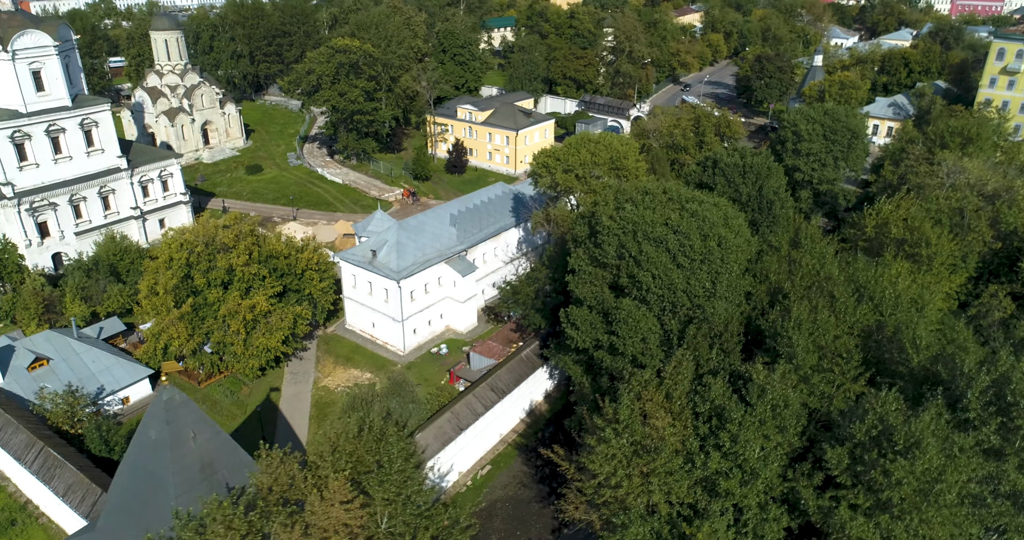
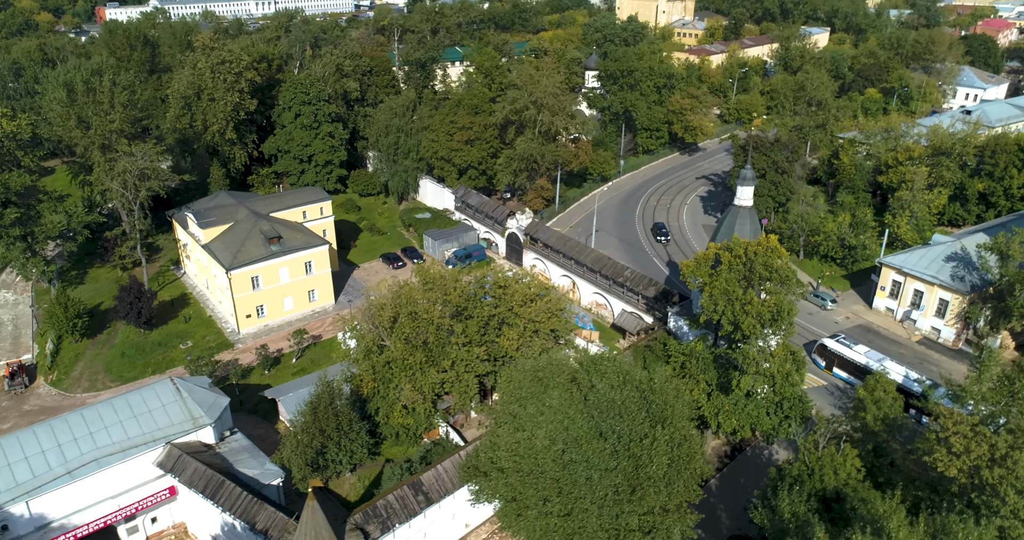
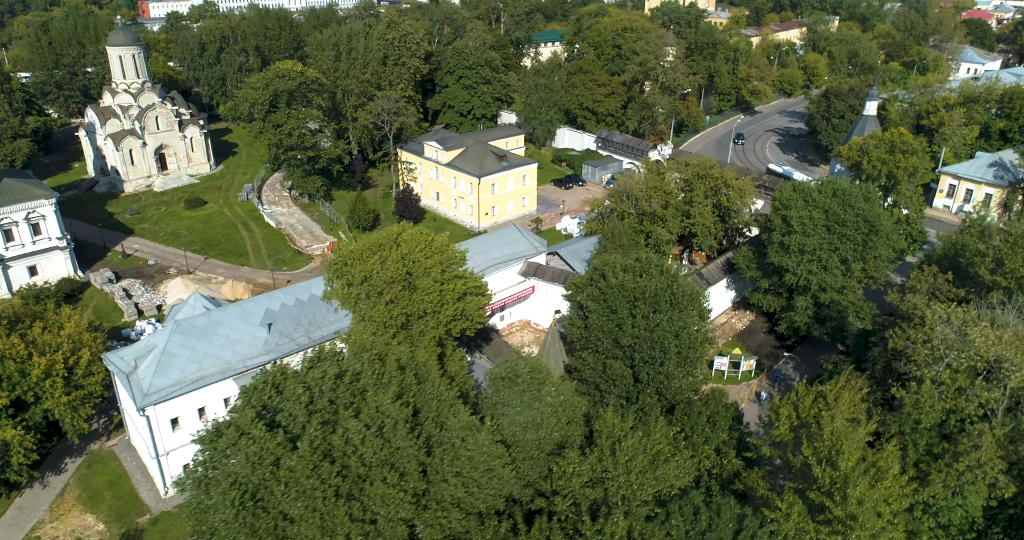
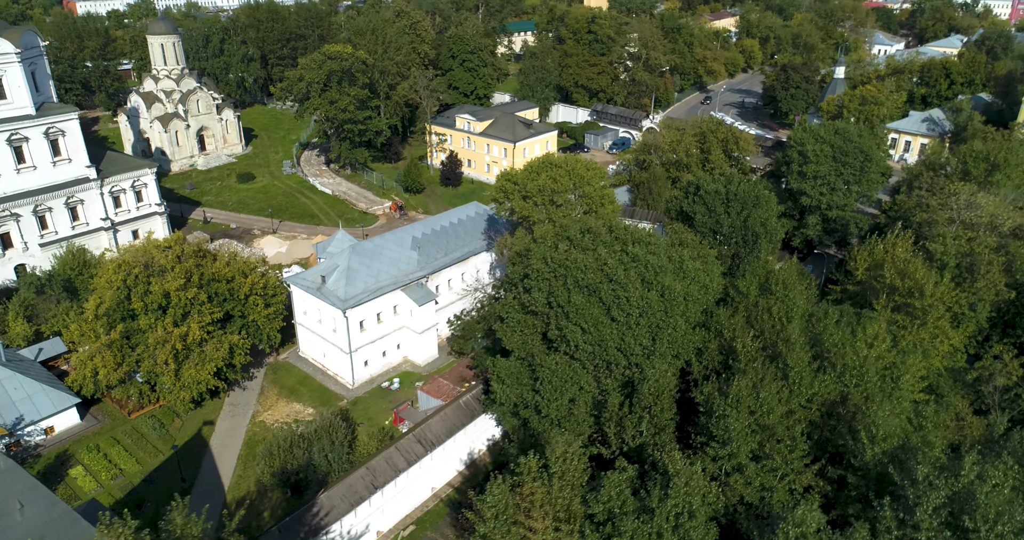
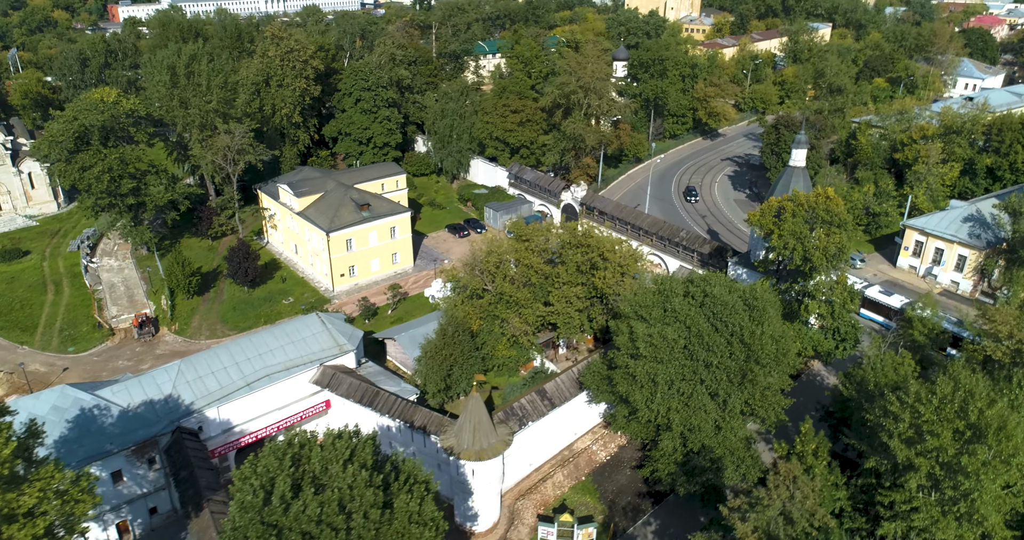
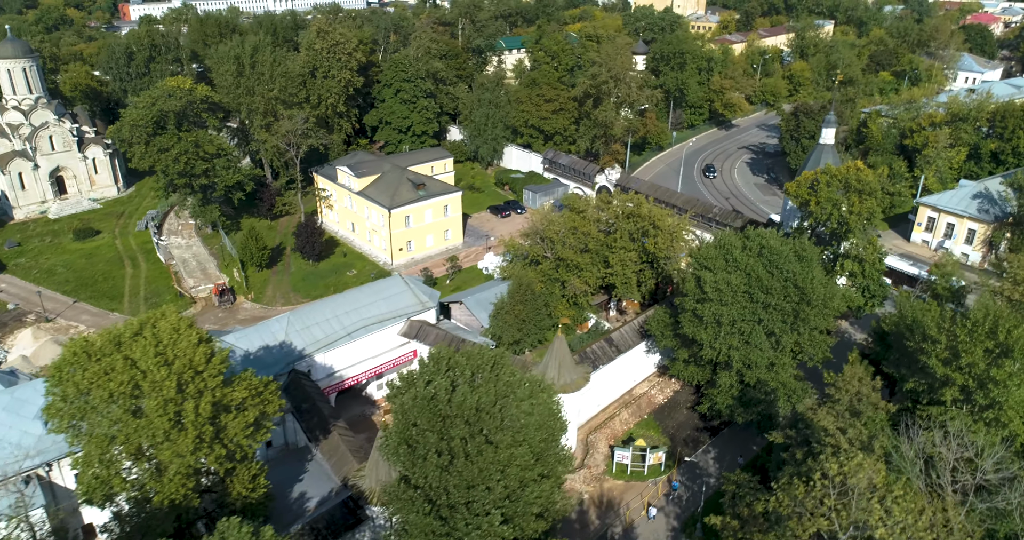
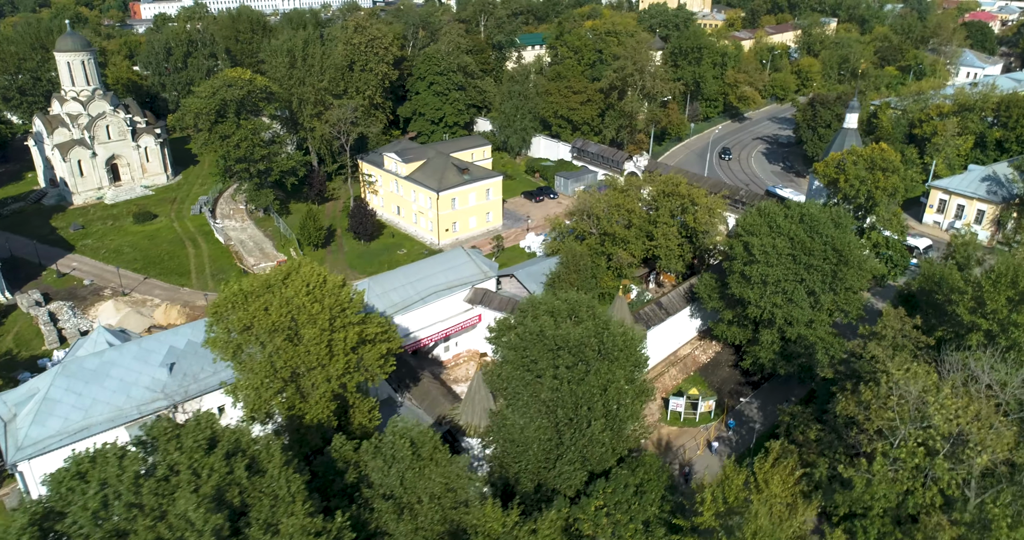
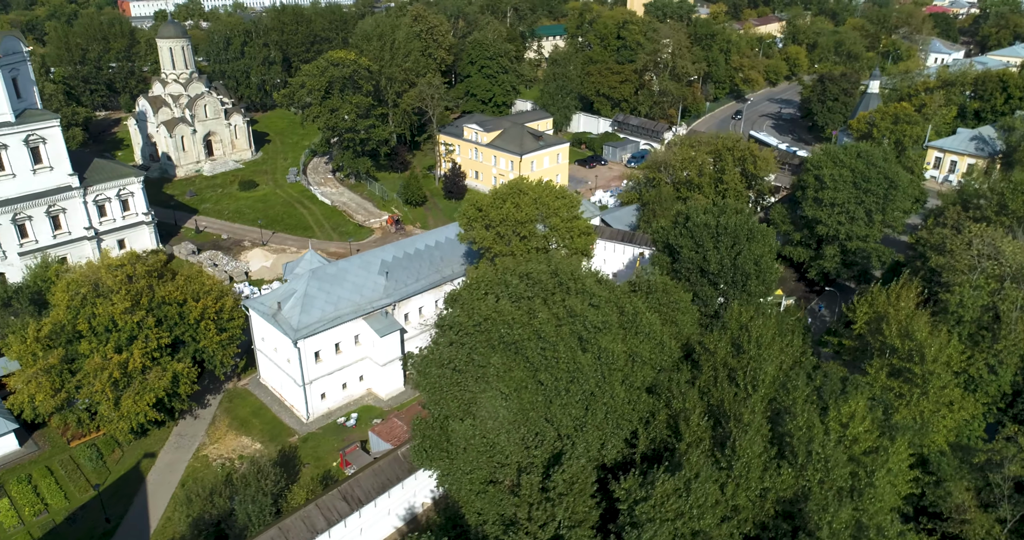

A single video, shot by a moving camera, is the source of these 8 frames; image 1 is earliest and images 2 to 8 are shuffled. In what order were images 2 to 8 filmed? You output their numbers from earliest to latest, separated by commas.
4, 8, 3, 7, 6, 5, 2
